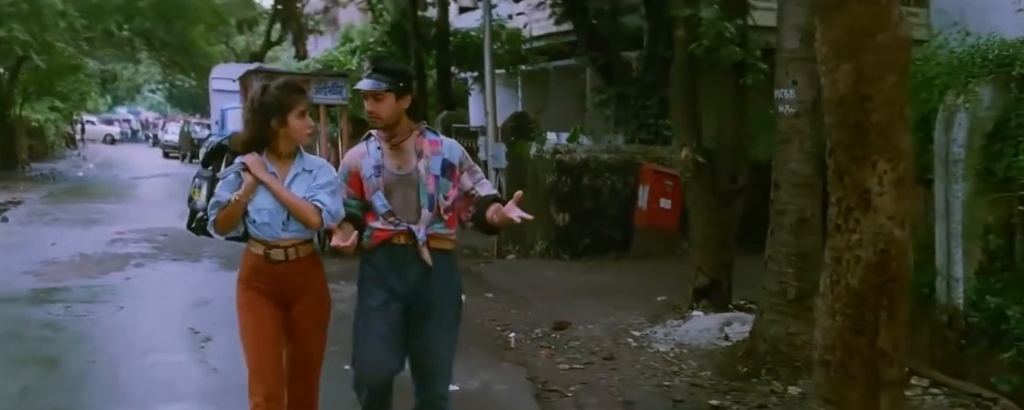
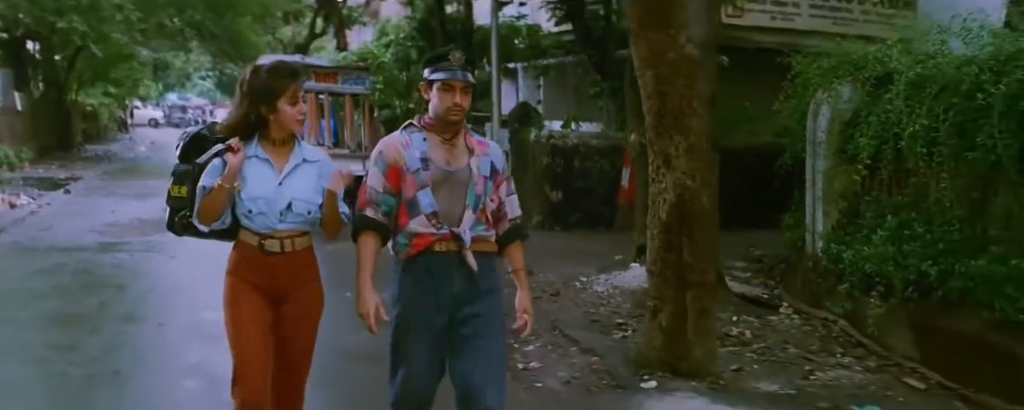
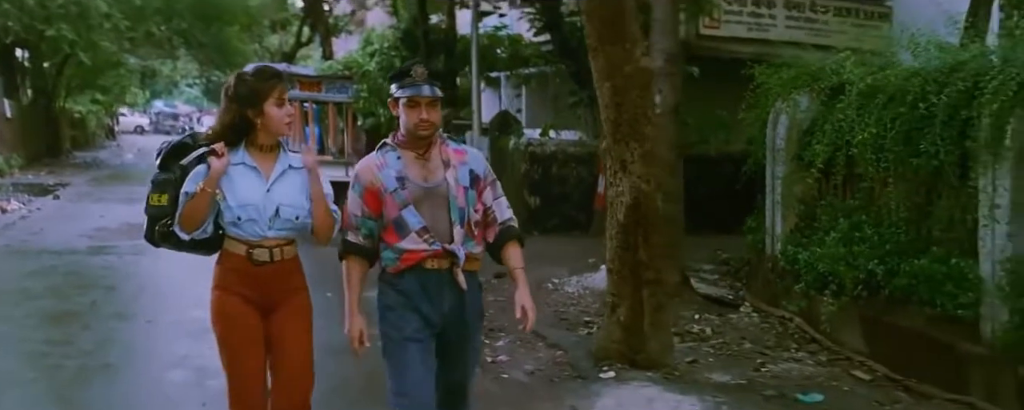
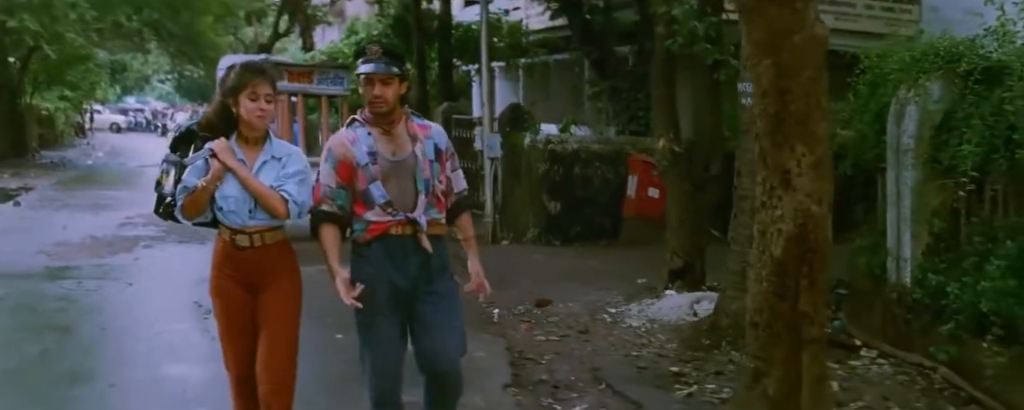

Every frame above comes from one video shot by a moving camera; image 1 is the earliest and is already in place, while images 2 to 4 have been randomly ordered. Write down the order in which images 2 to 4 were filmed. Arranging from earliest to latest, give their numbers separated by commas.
4, 2, 3
